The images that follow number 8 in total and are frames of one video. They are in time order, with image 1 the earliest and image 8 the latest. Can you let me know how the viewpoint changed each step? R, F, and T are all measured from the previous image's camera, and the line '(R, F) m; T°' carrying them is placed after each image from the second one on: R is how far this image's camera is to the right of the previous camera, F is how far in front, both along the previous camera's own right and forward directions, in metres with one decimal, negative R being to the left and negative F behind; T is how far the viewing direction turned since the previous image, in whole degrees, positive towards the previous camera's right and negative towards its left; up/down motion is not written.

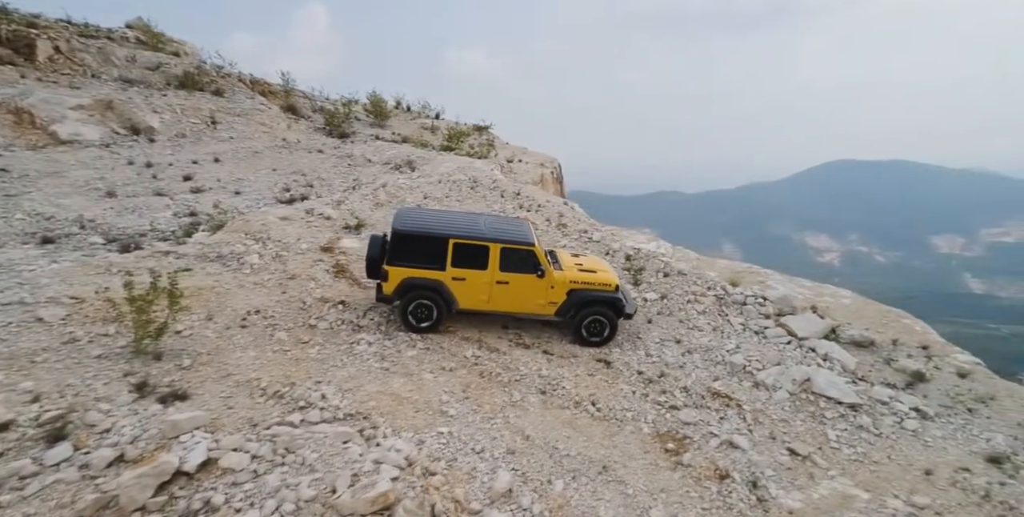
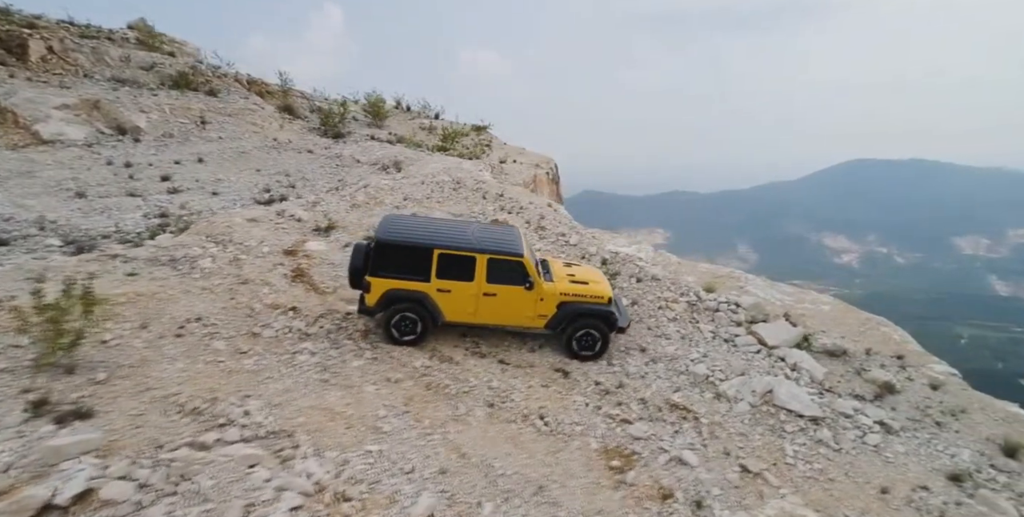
(+0.5, +0.2) m; +1°
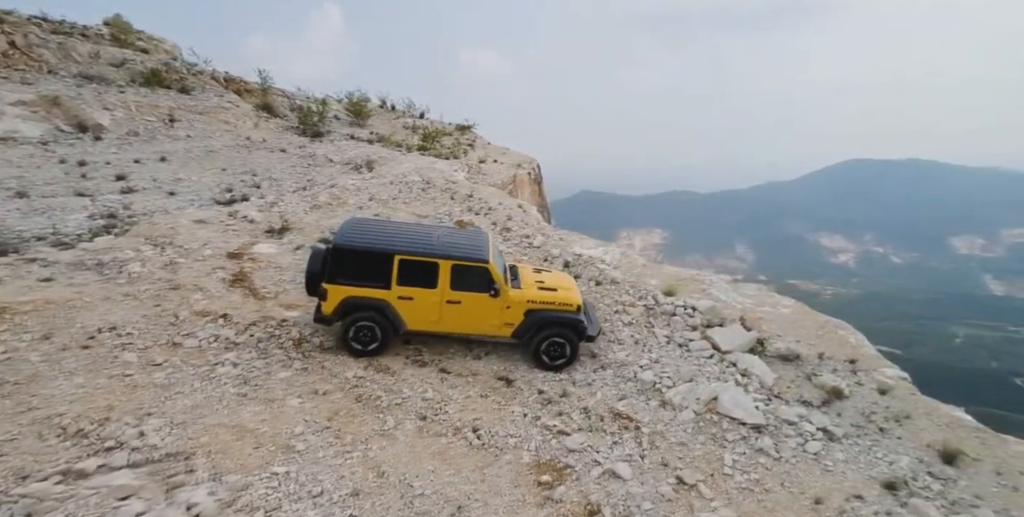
(+0.5, +0.3) m; +2°
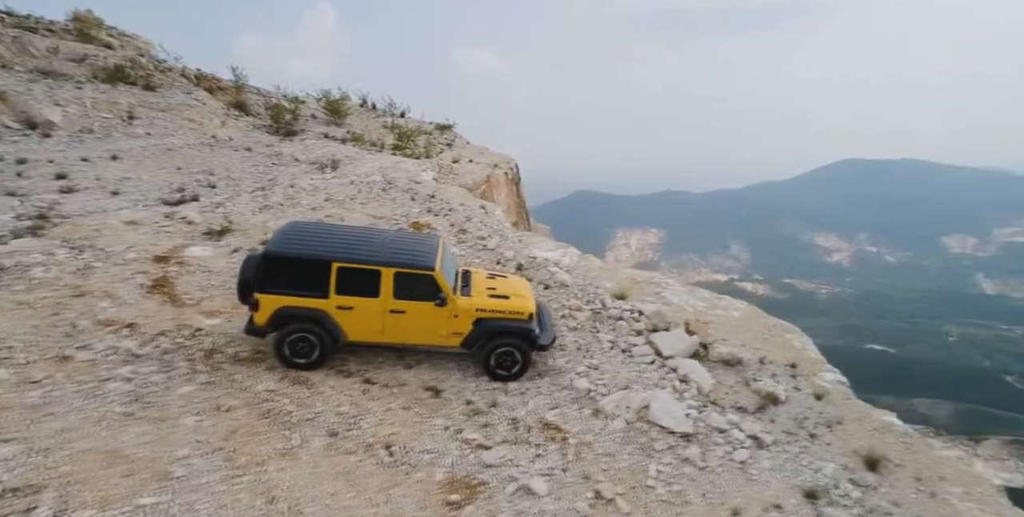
(+0.6, +0.3) m; +3°
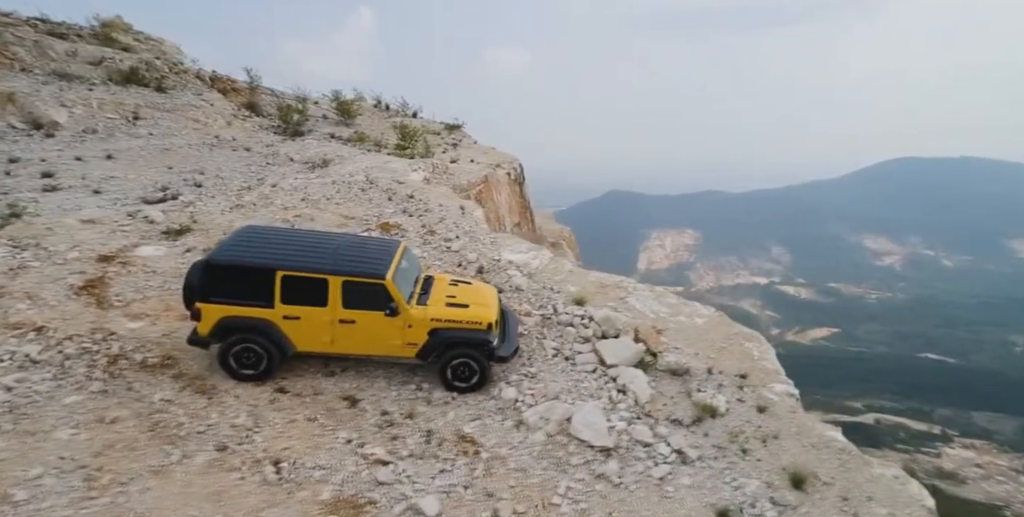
(+1.0, +0.3) m; -1°
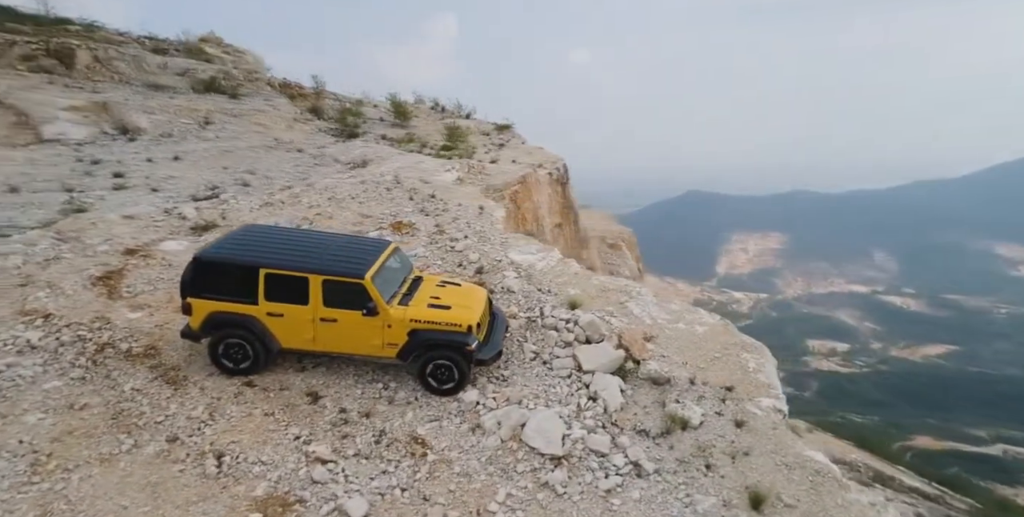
(+1.0, +0.1) m; -5°
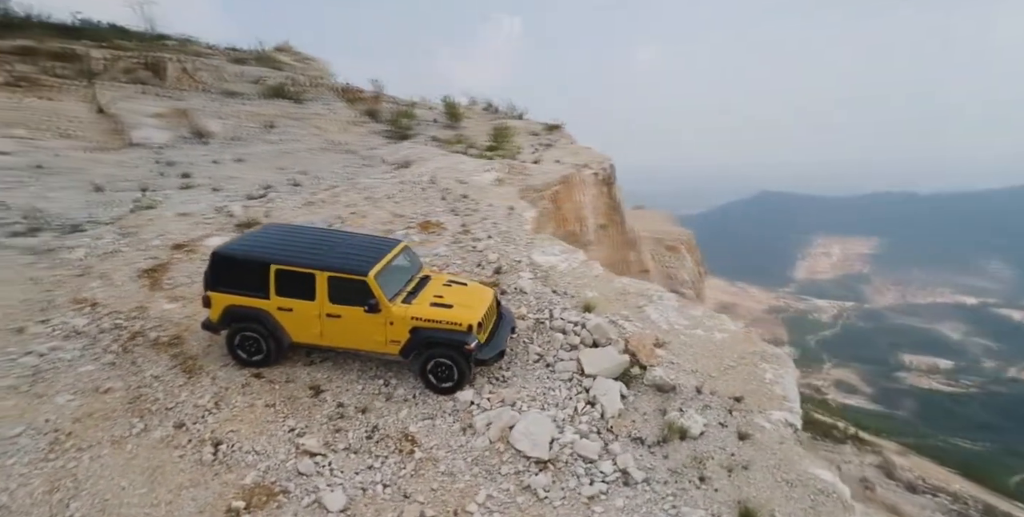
(+0.6, 0.0) m; -5°
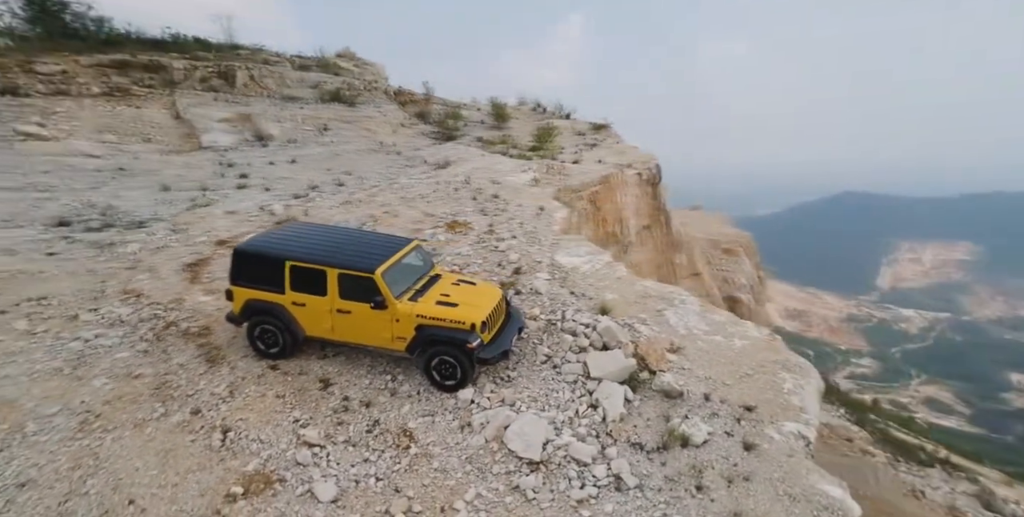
(+0.5, 0.0) m; -5°
